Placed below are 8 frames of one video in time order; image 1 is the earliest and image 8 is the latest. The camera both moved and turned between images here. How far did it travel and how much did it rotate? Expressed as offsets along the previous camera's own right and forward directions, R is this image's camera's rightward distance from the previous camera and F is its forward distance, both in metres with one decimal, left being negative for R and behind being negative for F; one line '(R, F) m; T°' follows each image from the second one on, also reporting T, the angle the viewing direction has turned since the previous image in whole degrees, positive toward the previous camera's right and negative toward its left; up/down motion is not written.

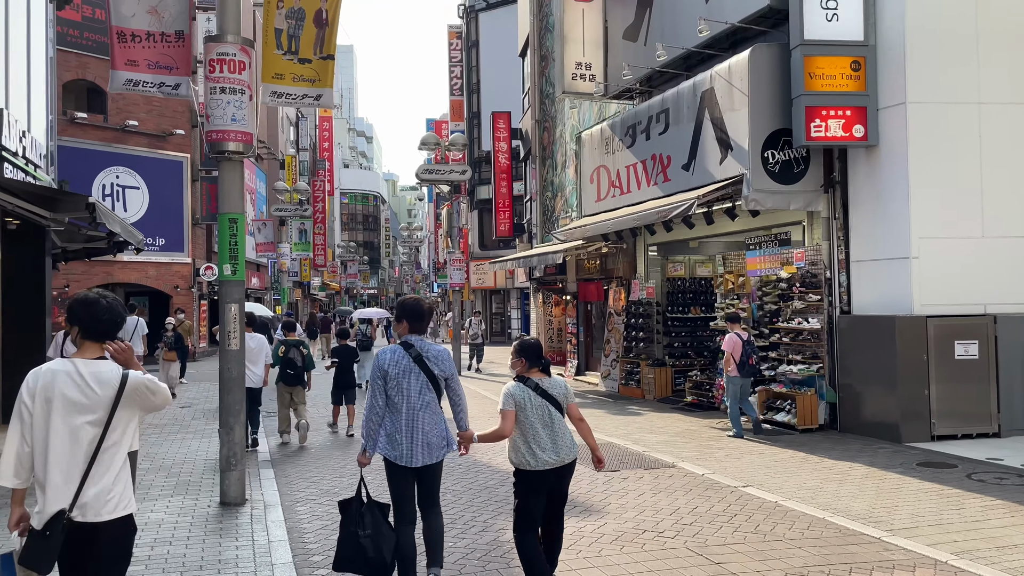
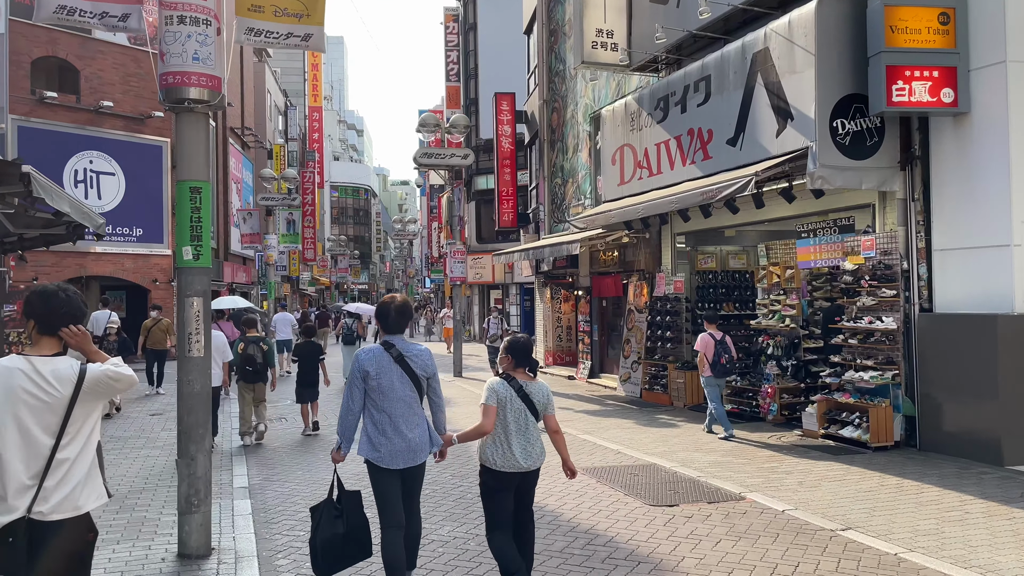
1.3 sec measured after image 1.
(-0.4, +1.7) m; +1°
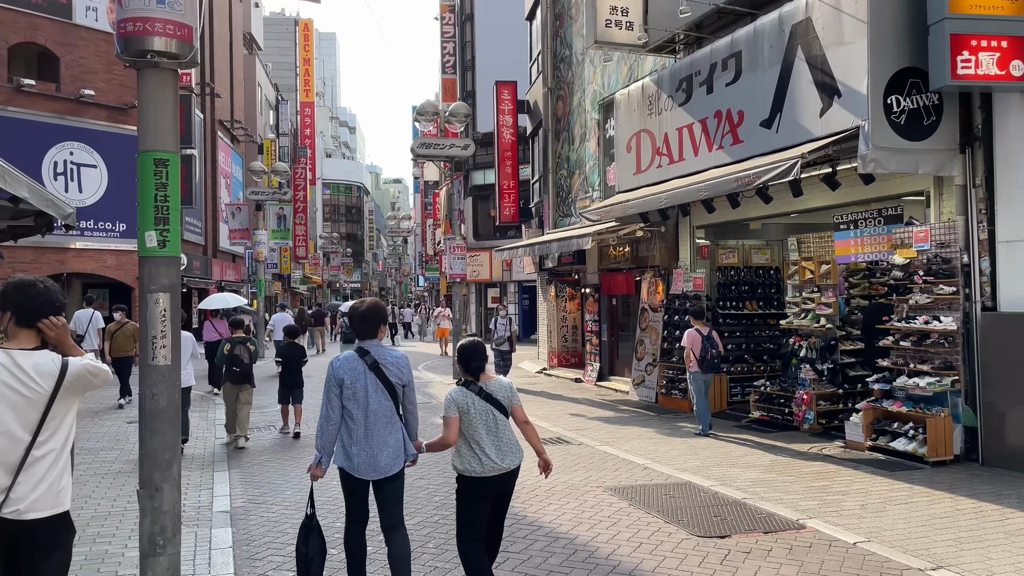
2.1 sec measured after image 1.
(-0.2, +1.0) m; +1°
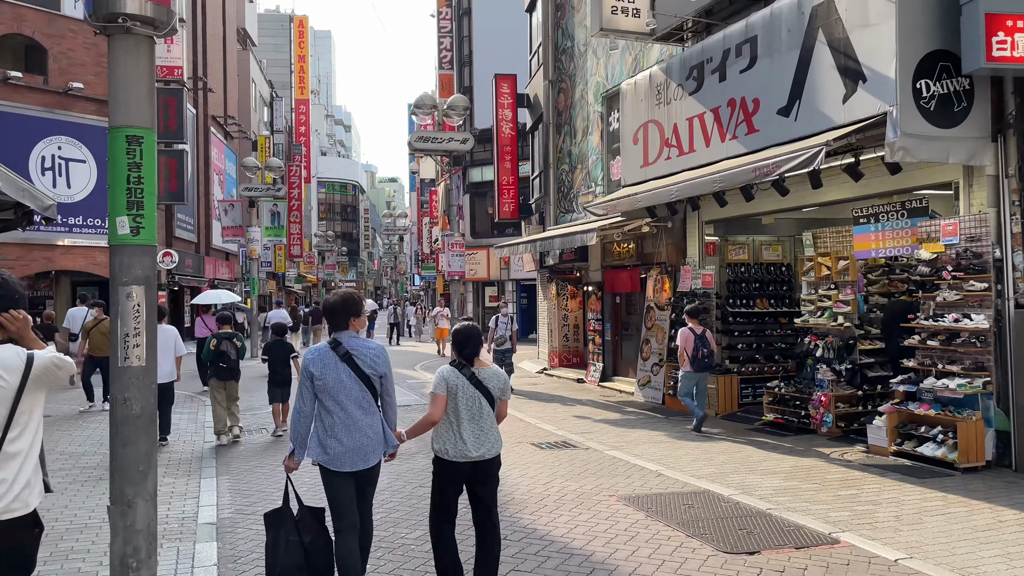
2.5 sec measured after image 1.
(-0.1, +0.5) m; 0°
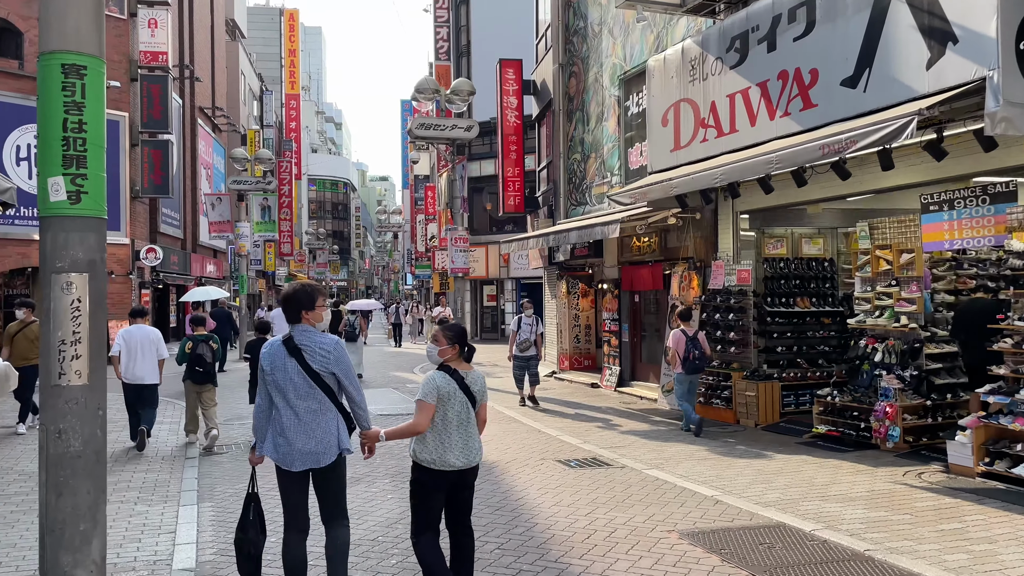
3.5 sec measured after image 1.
(-0.3, +1.2) m; +1°
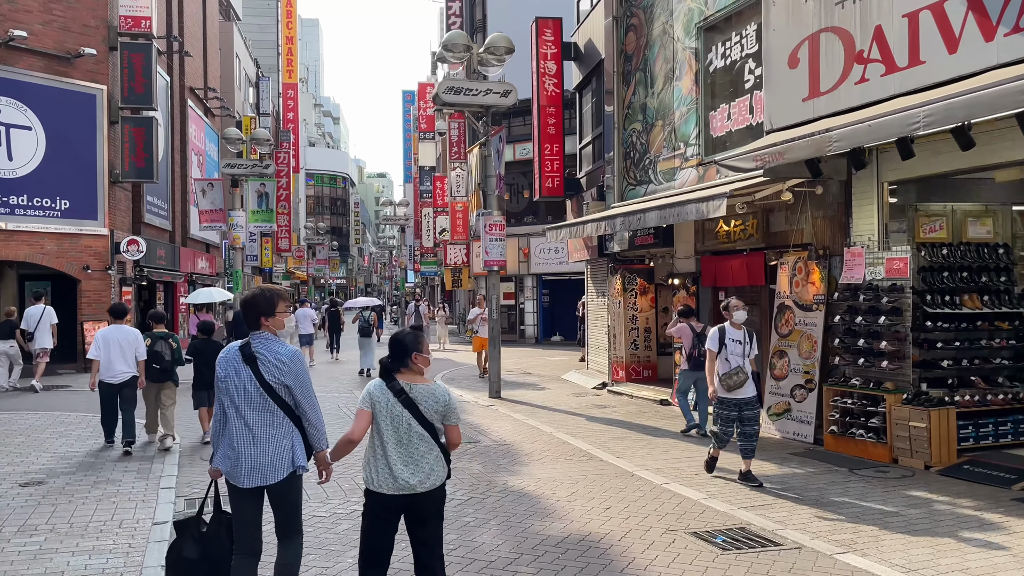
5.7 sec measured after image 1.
(-0.8, +2.7) m; 0°
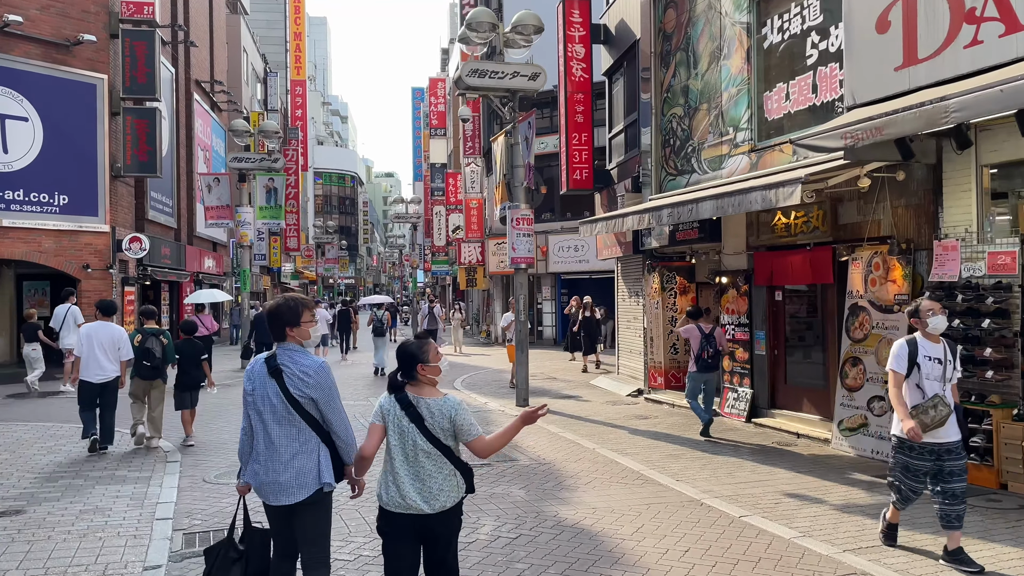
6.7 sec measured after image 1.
(-0.3, +1.1) m; -1°
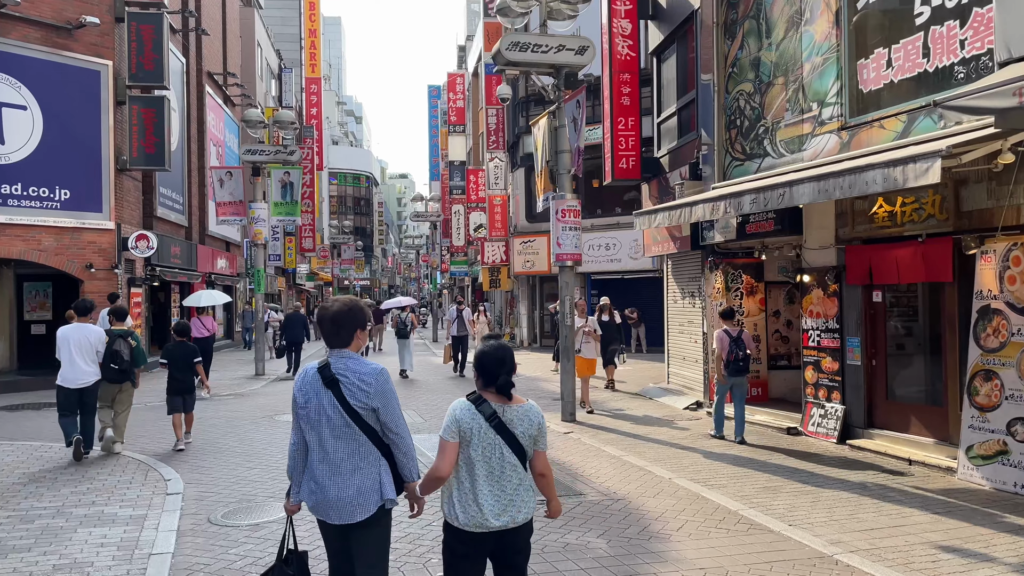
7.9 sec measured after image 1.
(-0.4, +1.4) m; -1°
